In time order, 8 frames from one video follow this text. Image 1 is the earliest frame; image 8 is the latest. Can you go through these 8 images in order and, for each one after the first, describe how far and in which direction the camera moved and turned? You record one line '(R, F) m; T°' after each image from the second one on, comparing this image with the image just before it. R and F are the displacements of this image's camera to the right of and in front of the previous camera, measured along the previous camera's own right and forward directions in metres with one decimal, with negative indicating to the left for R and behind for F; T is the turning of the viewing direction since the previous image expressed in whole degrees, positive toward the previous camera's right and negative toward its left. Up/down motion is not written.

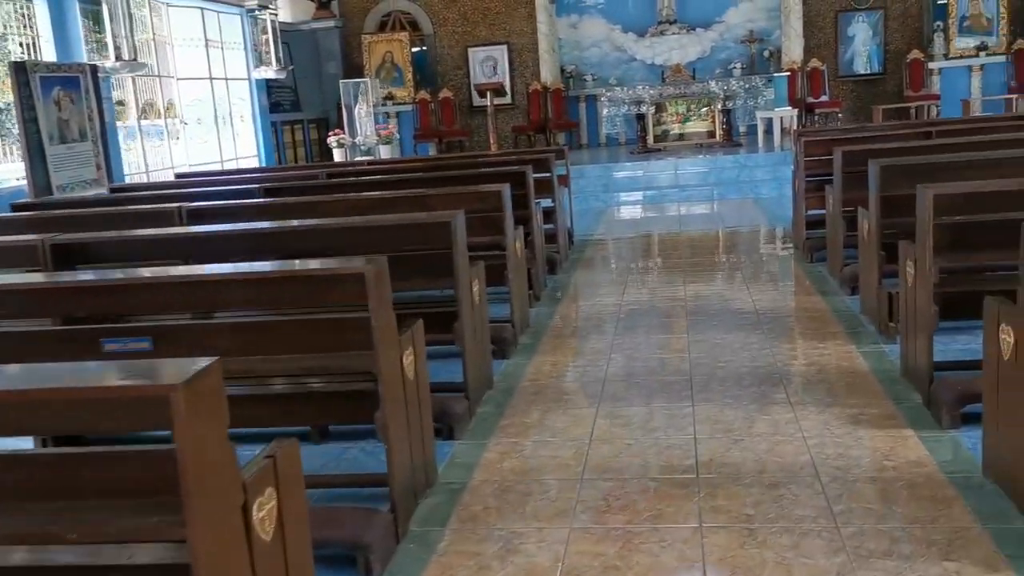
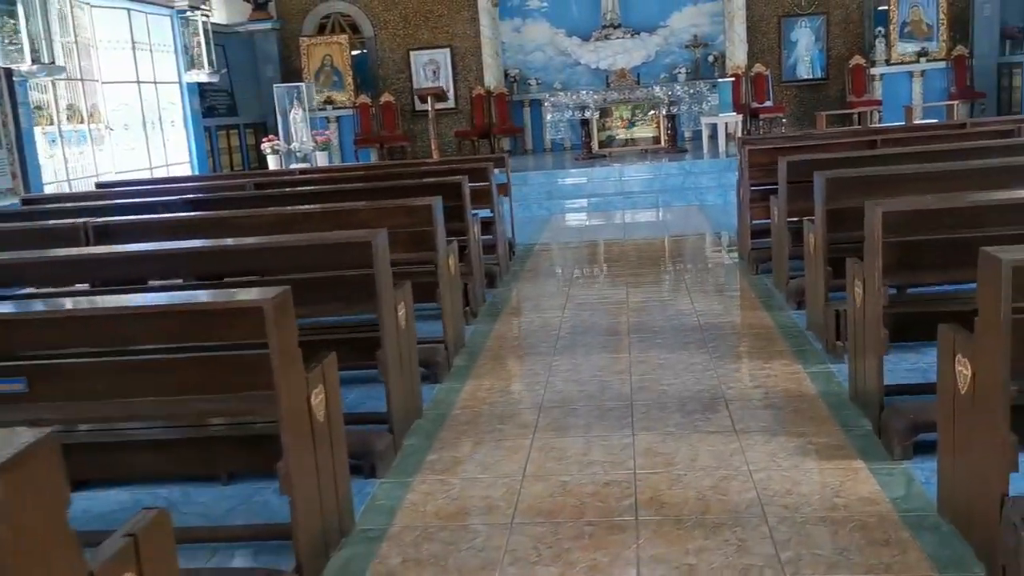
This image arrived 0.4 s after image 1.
(+0.1, +0.2) m; +3°
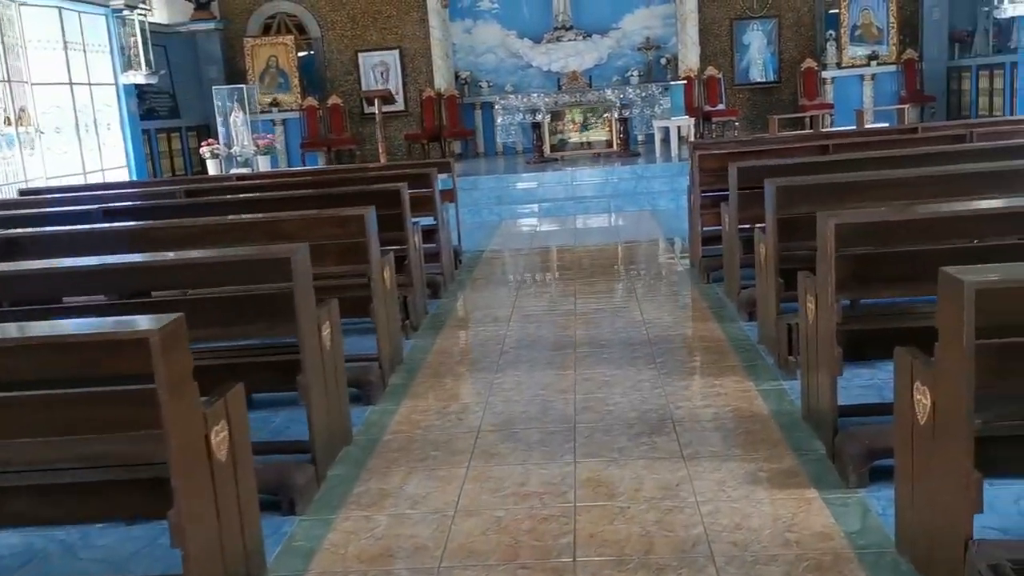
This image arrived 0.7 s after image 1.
(+0.1, +0.2) m; +3°
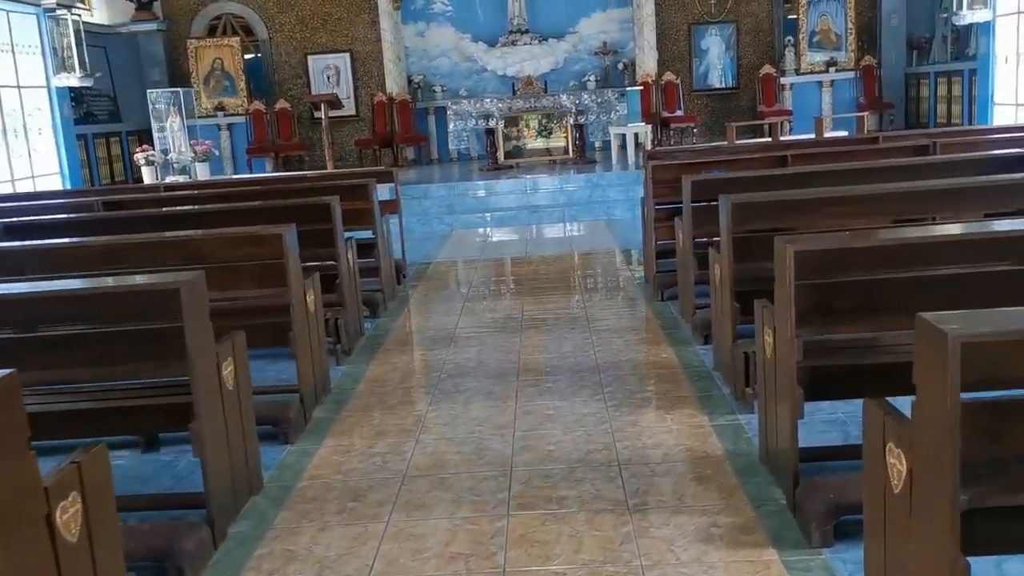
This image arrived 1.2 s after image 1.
(+0.1, +0.3) m; +2°
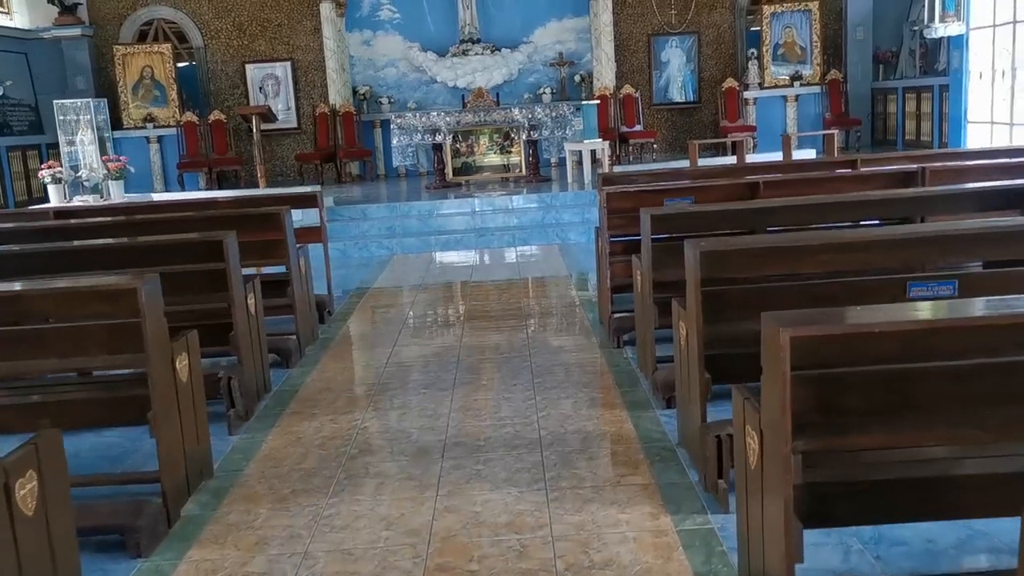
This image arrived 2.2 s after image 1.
(+0.1, +0.7) m; +2°
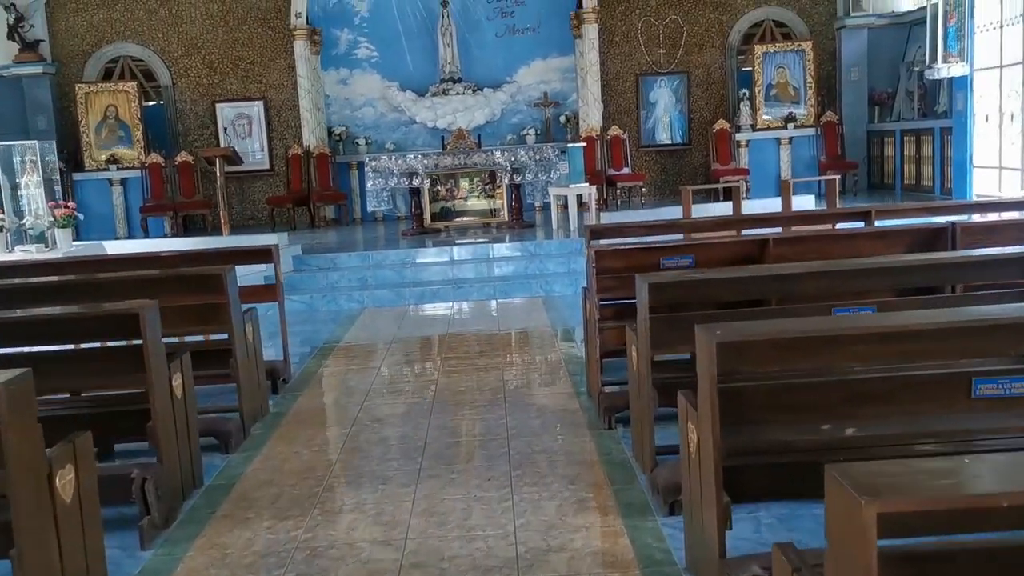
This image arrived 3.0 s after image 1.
(0.0, +0.6) m; +1°
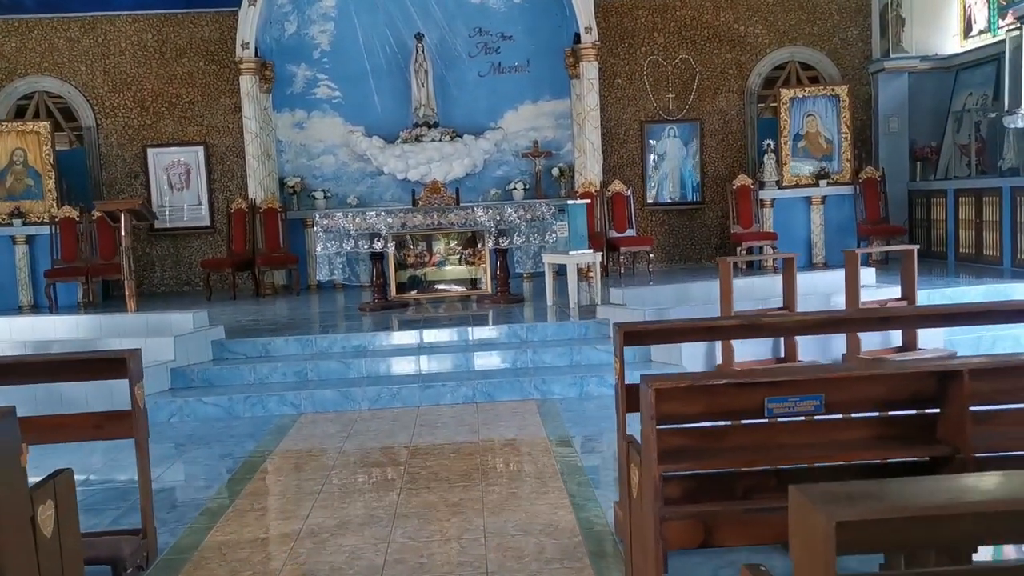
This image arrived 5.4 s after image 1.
(0.0, +1.7) m; +1°
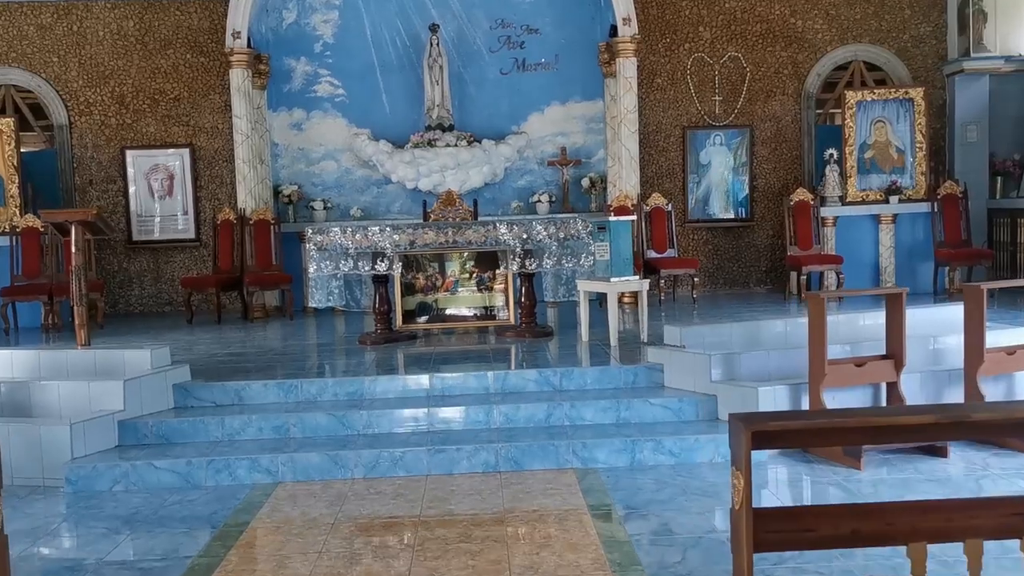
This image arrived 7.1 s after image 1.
(-0.1, +1.1) m; -1°
